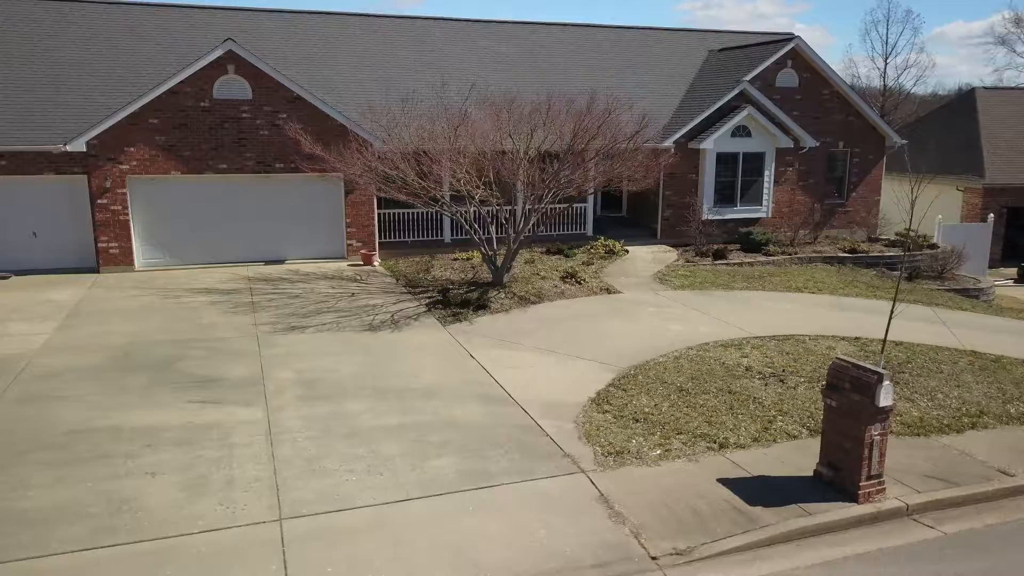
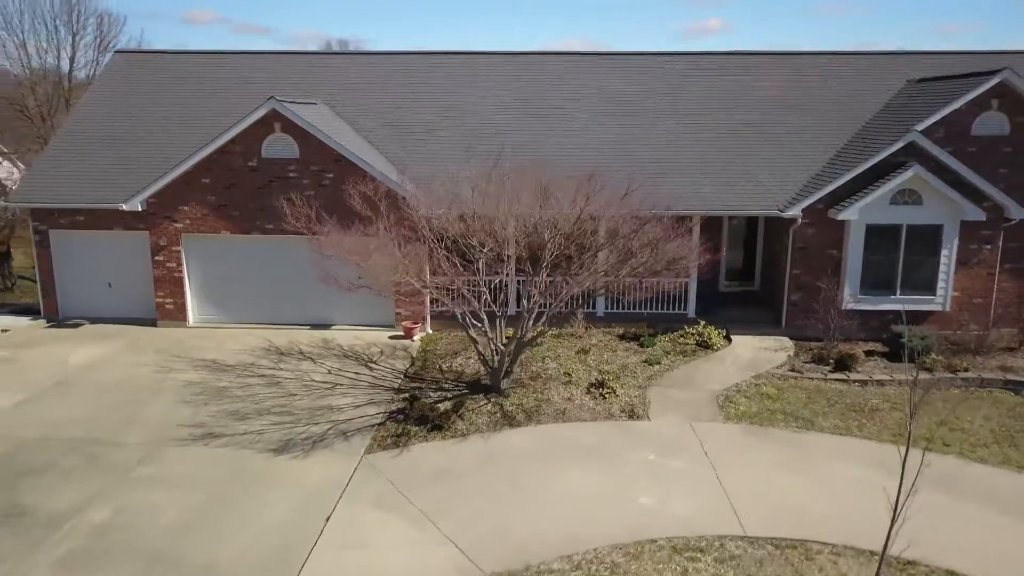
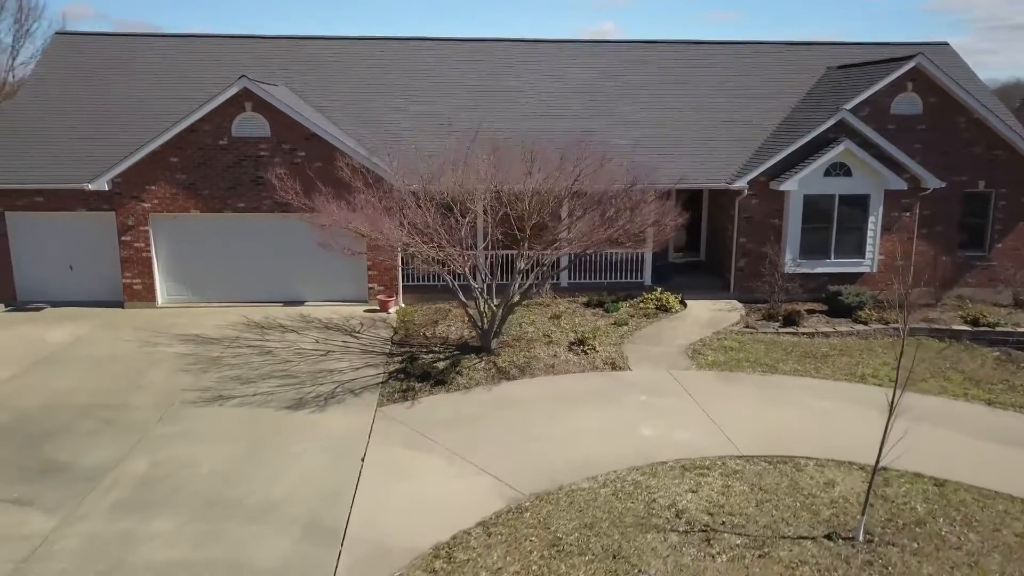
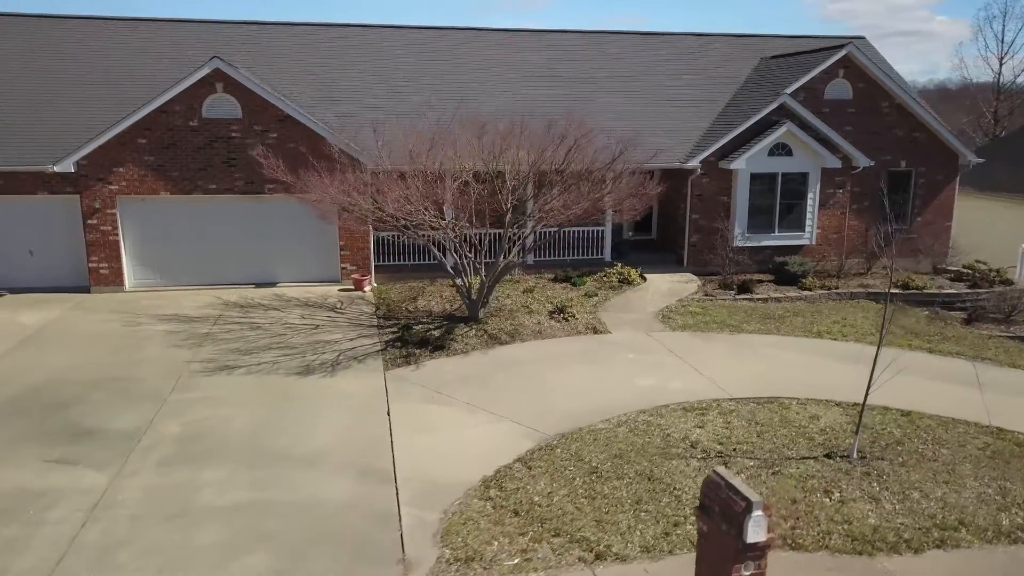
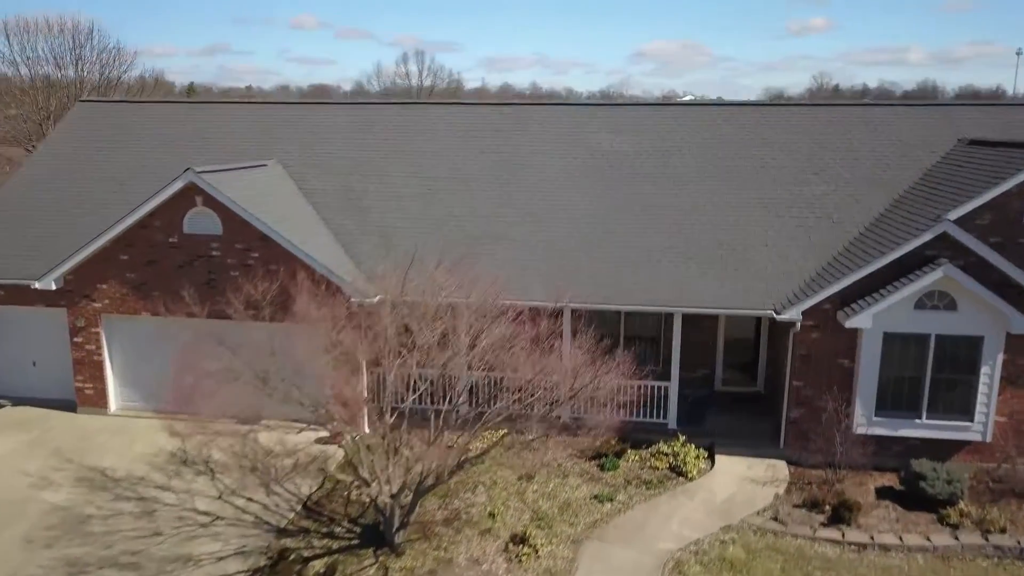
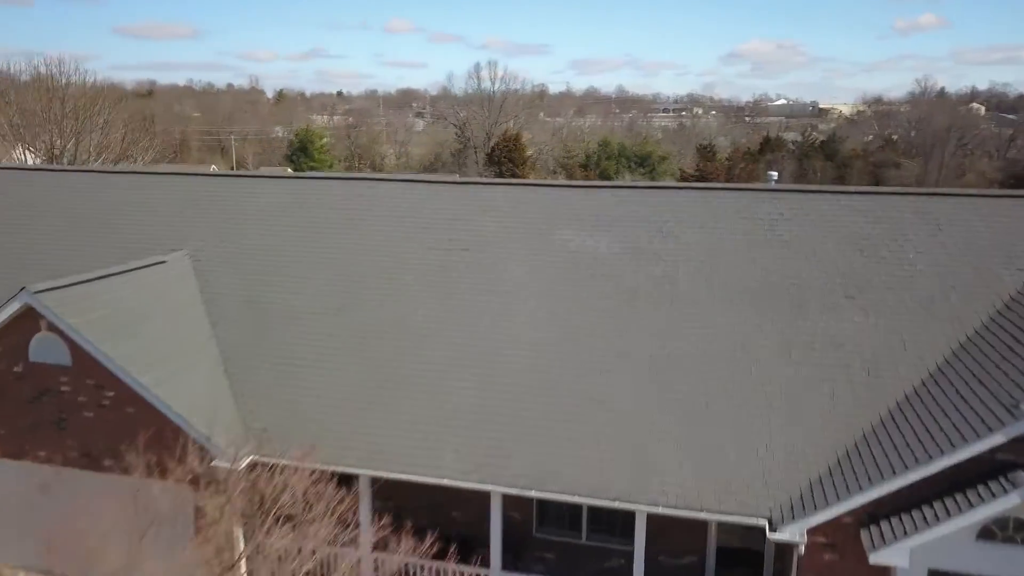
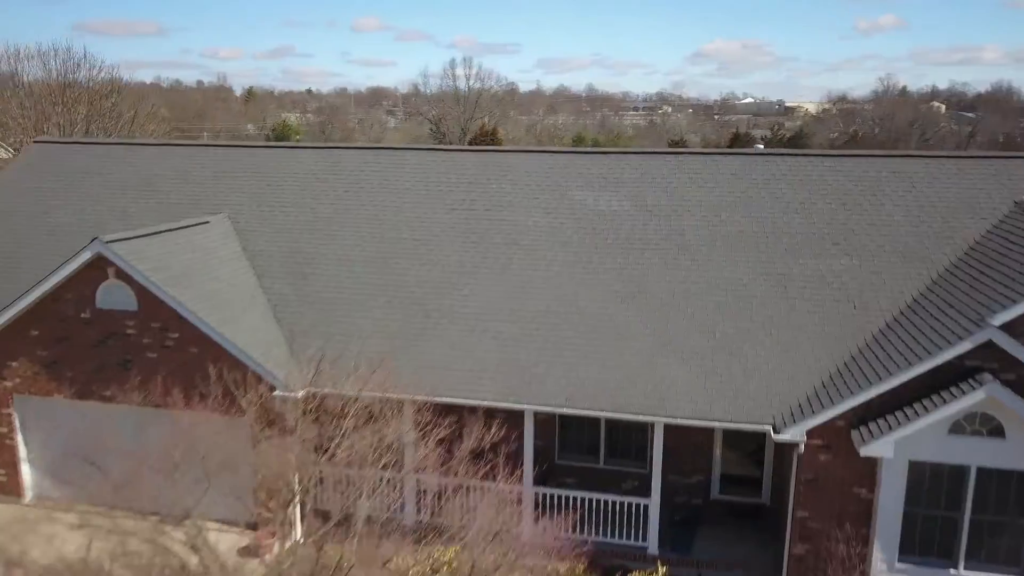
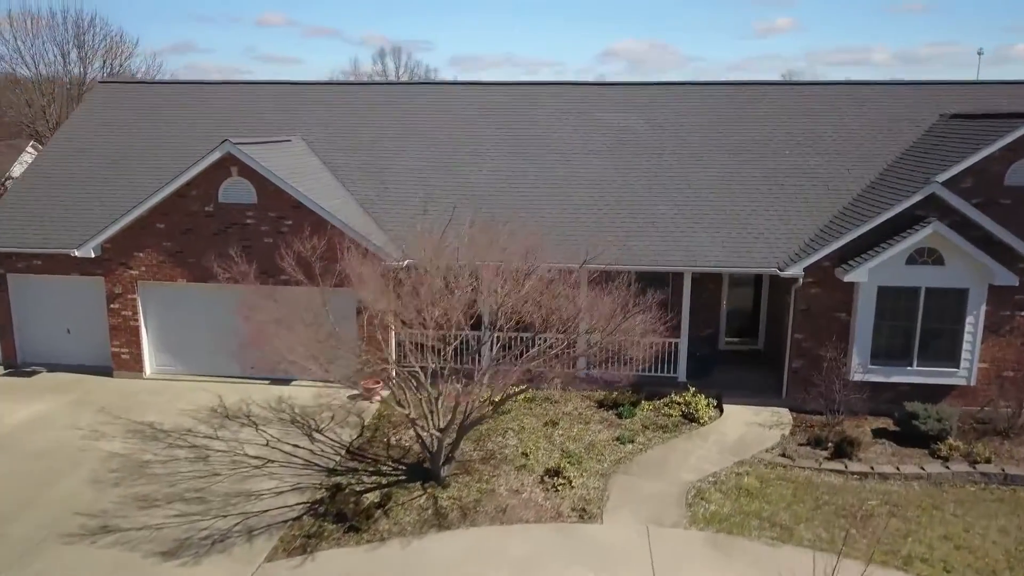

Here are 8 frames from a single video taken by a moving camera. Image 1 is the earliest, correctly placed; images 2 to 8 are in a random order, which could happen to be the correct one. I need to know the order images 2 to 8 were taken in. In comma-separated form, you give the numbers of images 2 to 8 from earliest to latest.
4, 3, 2, 8, 5, 7, 6
